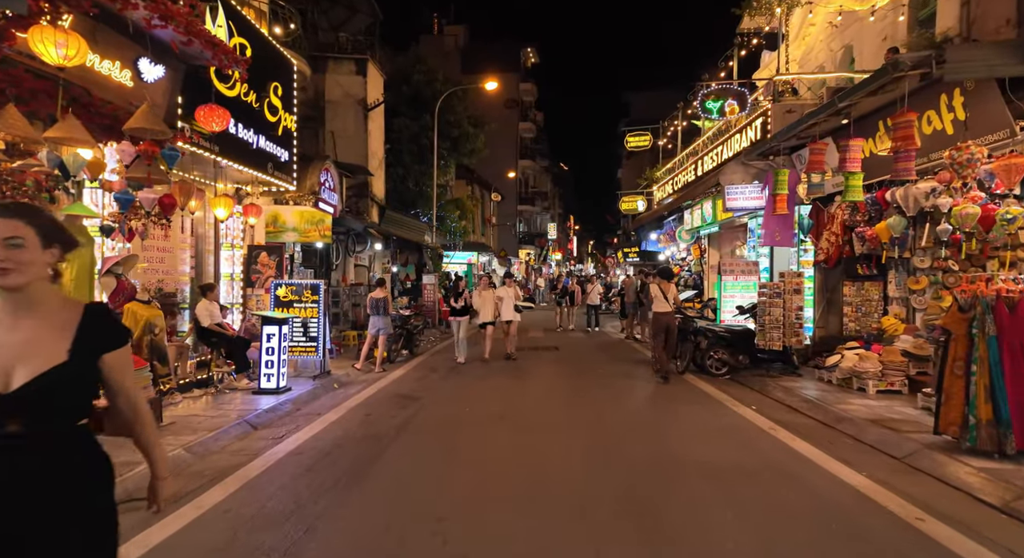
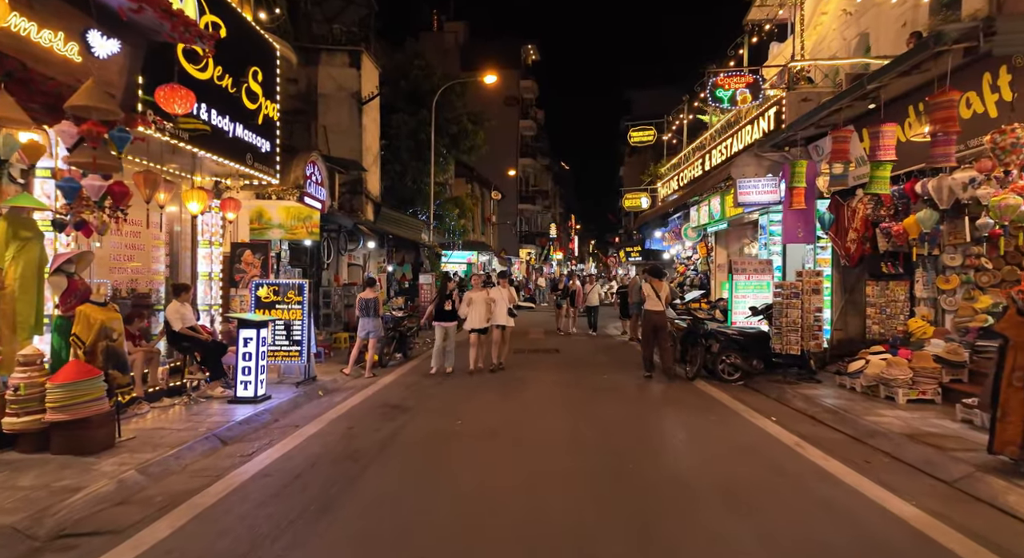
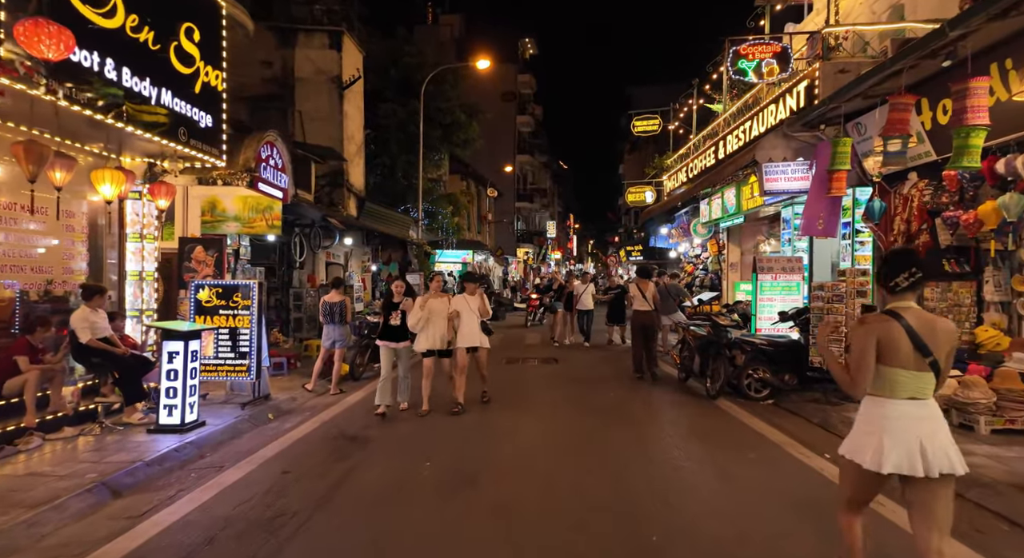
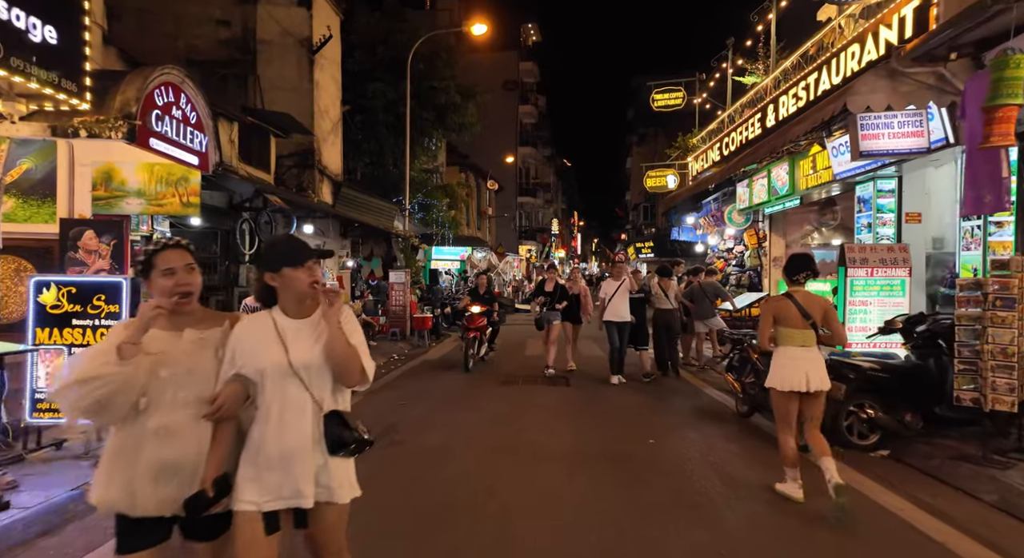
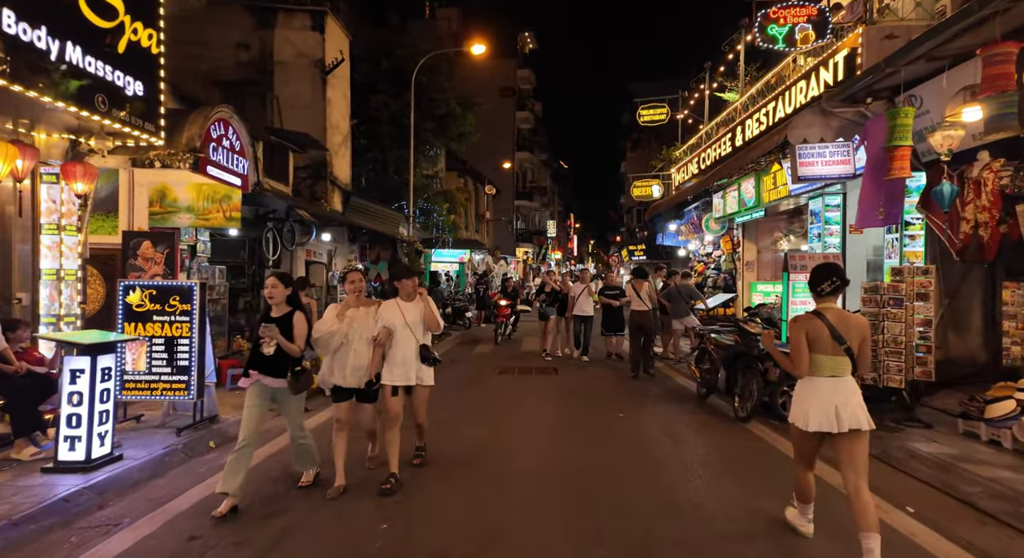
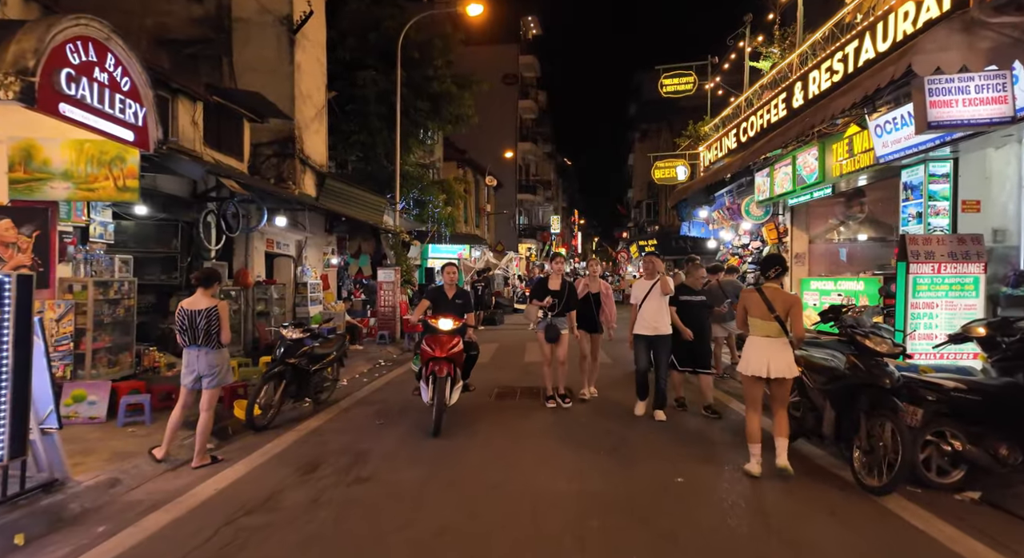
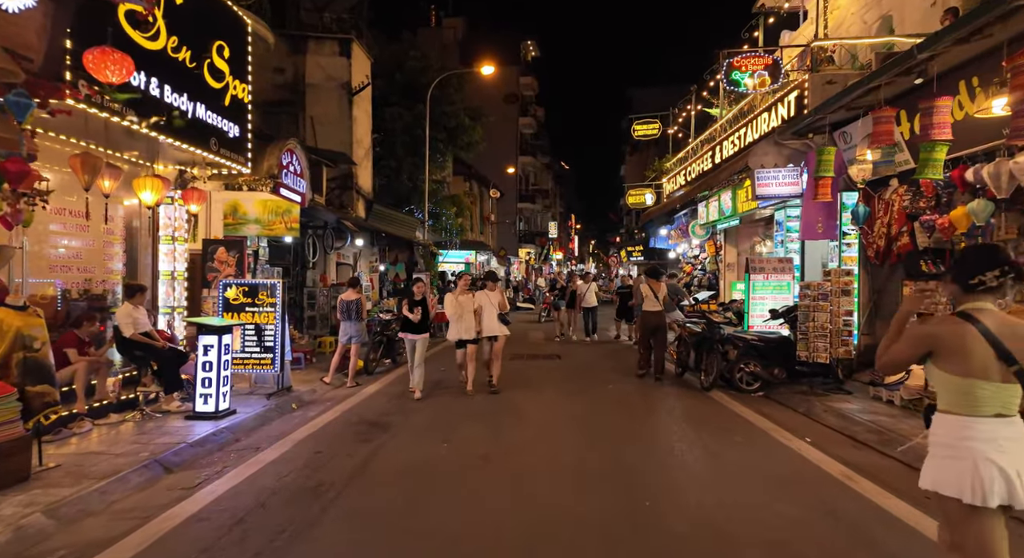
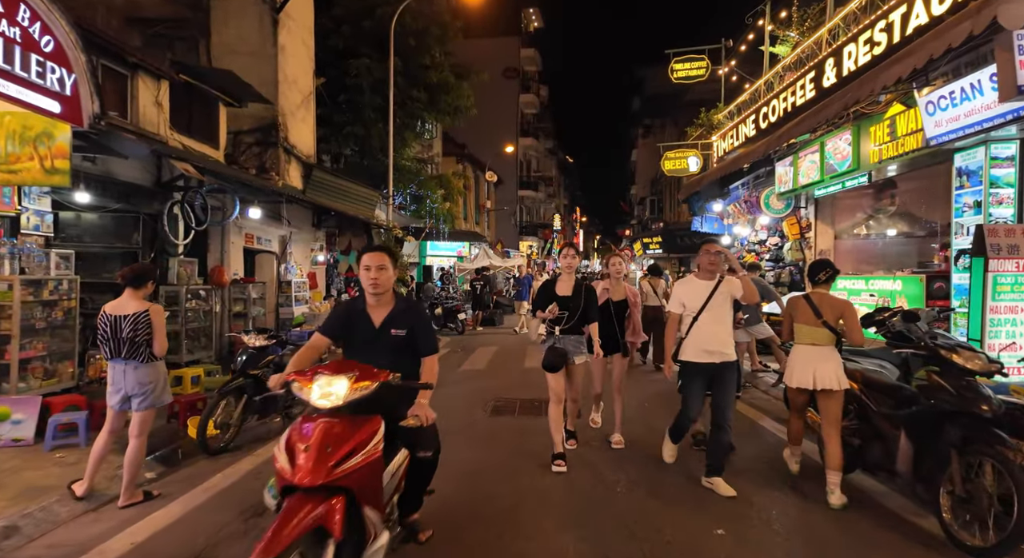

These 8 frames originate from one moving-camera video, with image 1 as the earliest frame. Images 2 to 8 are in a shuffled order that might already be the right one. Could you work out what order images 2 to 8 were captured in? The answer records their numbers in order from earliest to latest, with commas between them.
2, 7, 3, 5, 4, 6, 8
